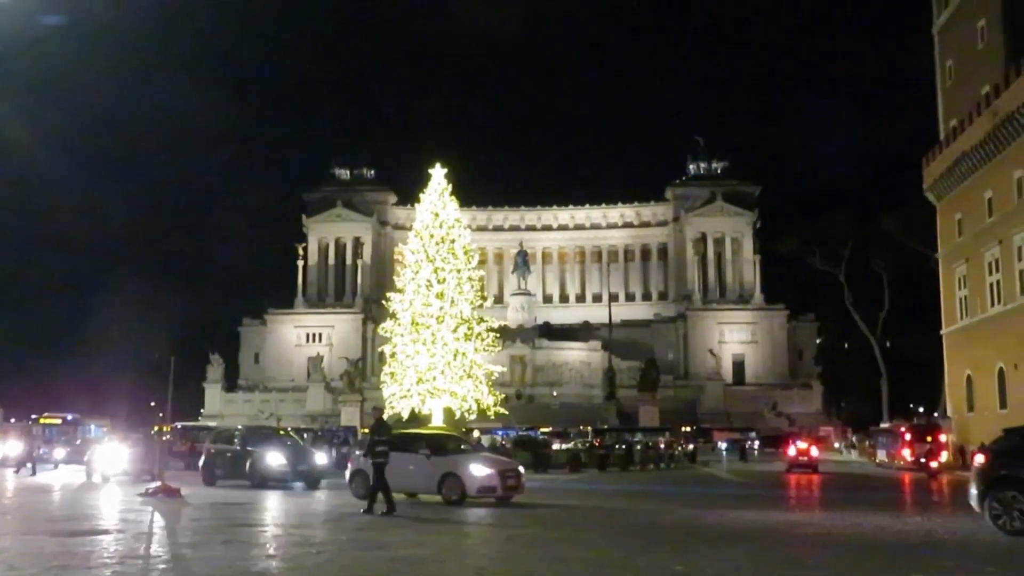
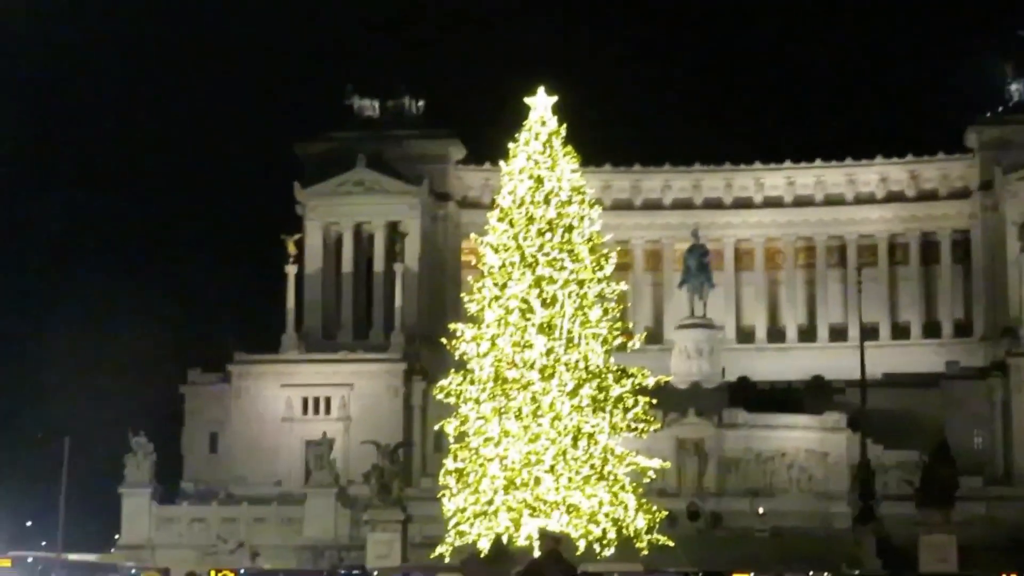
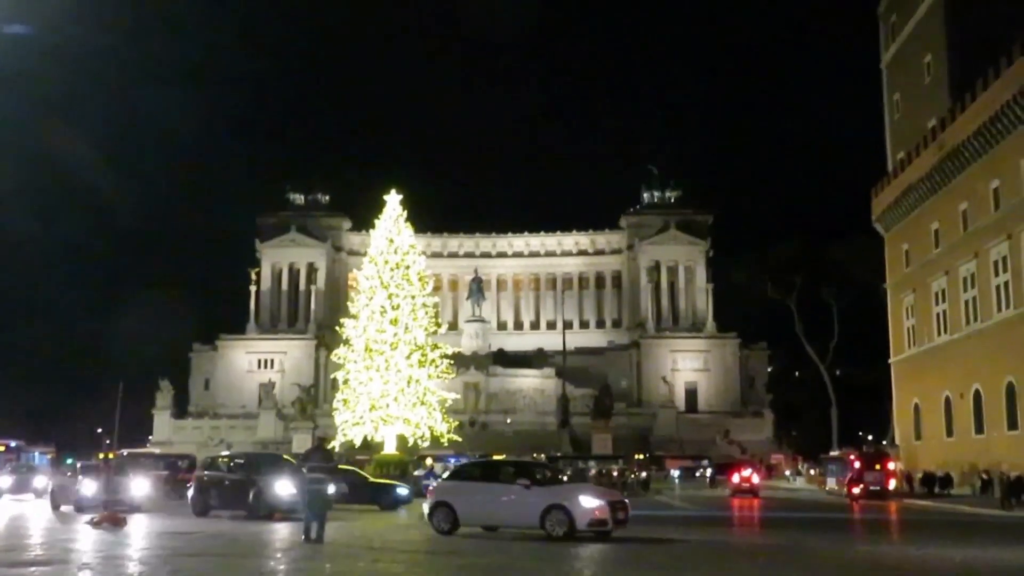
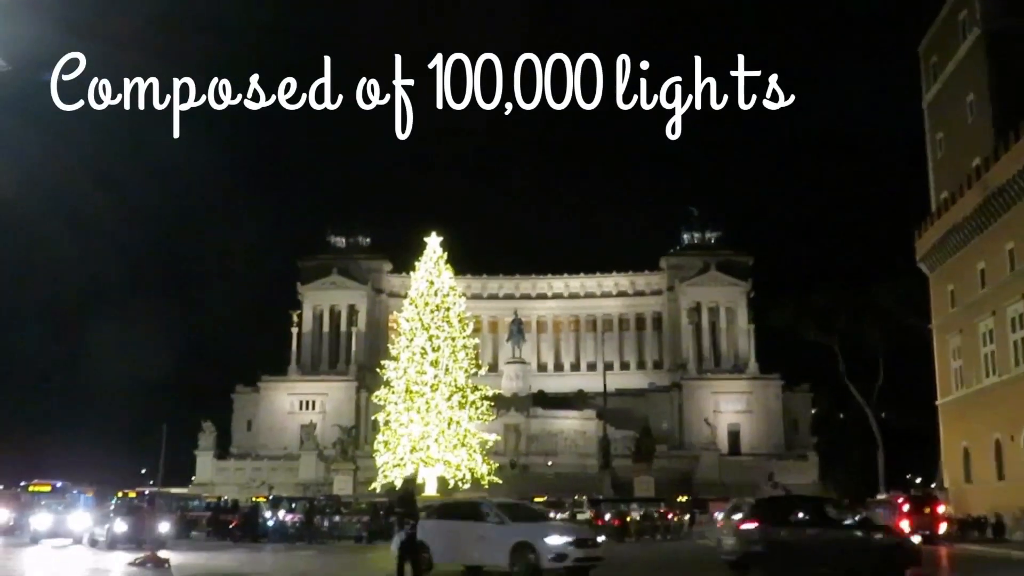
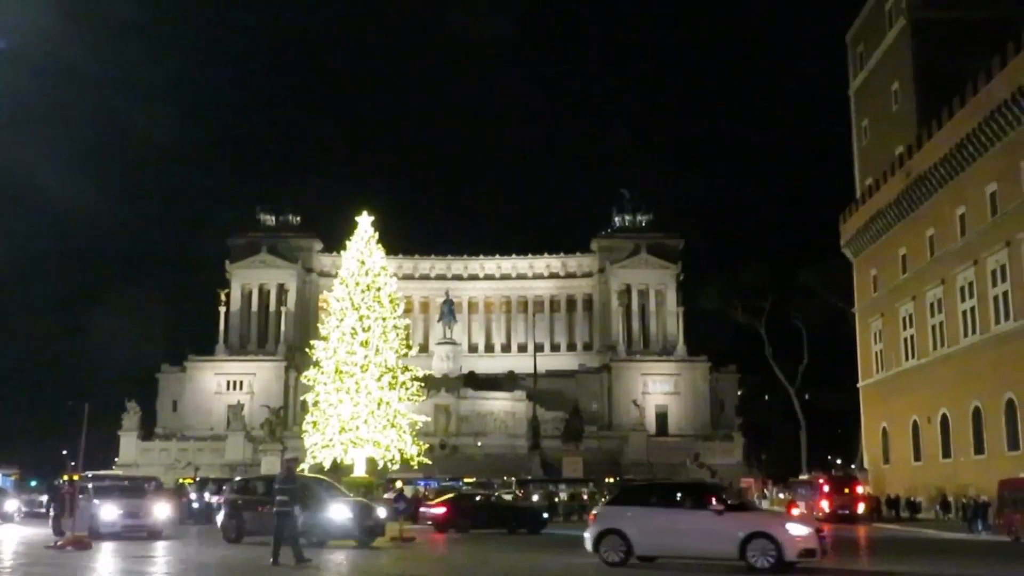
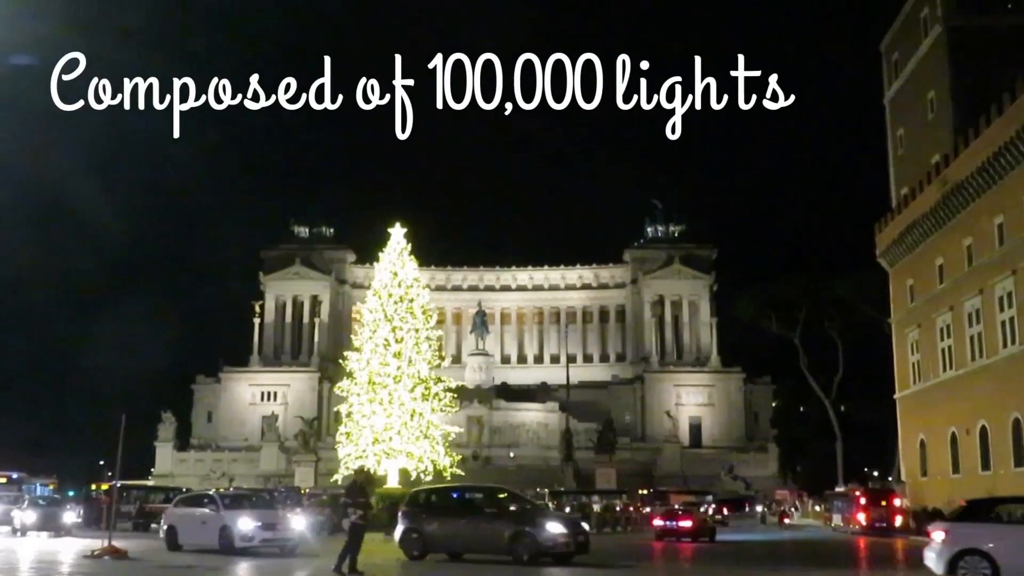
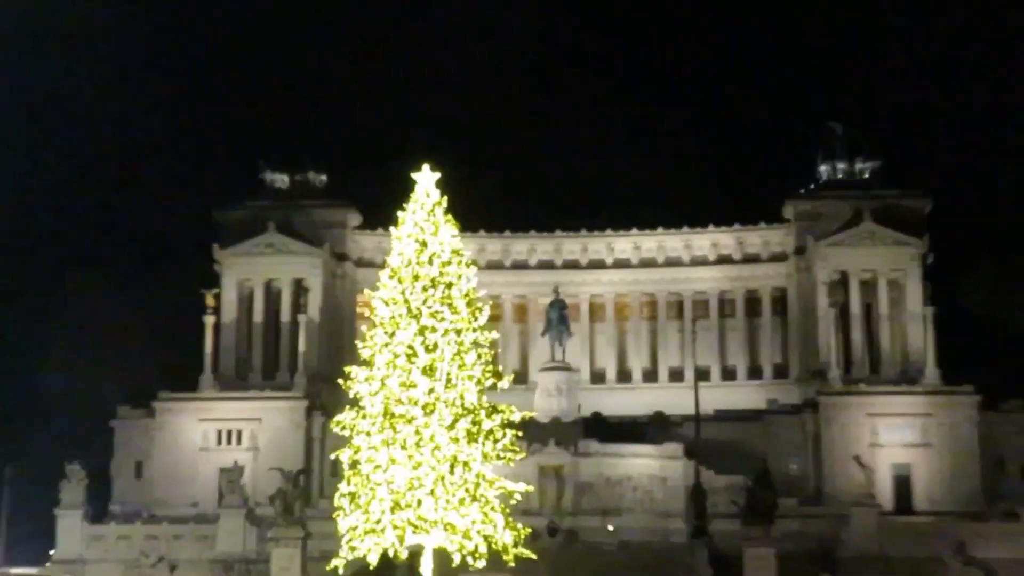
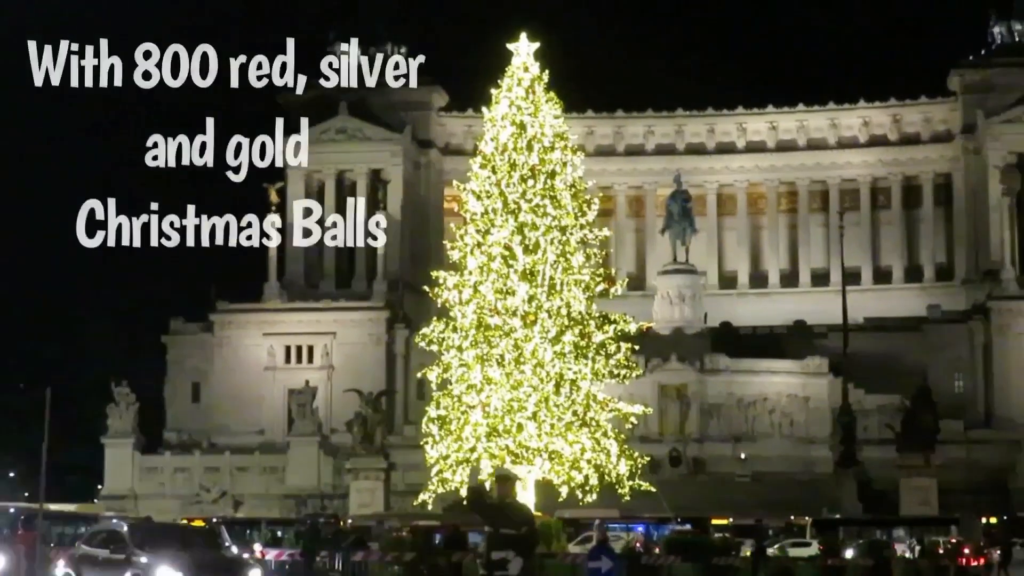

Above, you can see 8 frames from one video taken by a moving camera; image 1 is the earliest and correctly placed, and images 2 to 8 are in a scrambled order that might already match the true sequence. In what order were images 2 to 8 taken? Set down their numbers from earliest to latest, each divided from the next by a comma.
3, 5, 6, 4, 7, 2, 8
